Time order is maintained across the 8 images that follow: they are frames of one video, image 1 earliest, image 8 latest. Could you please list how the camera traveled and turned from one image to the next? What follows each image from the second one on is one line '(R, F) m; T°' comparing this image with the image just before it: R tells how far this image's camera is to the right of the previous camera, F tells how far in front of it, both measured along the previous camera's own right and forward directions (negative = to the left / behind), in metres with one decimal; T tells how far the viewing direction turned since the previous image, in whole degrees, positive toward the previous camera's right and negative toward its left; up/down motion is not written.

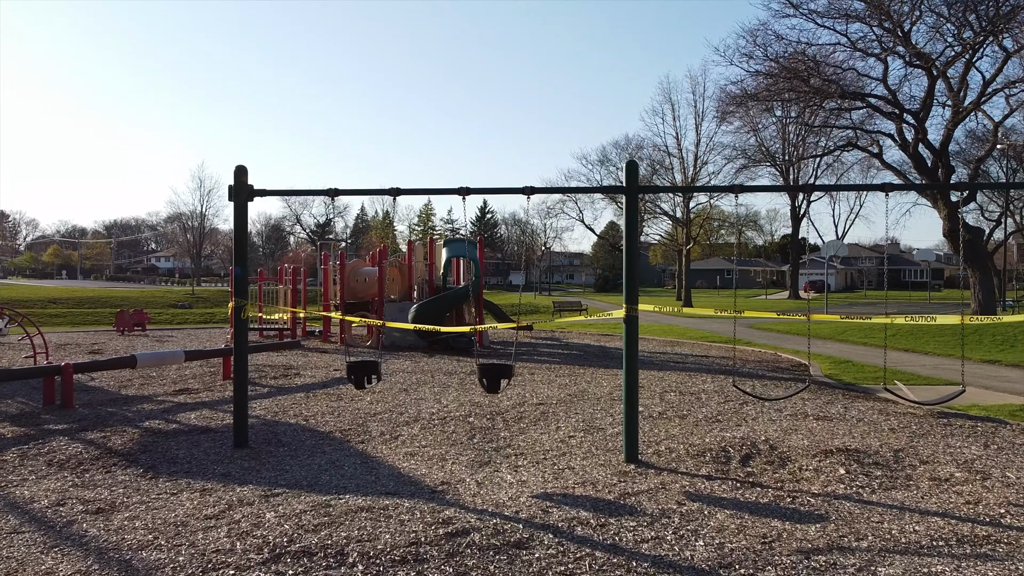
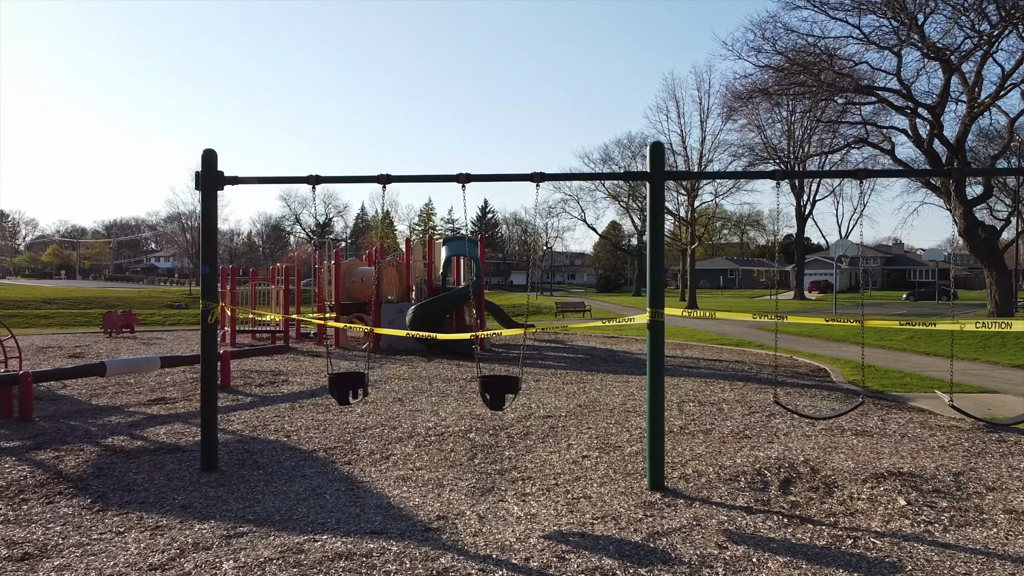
(0.0, +0.7) m; 0°
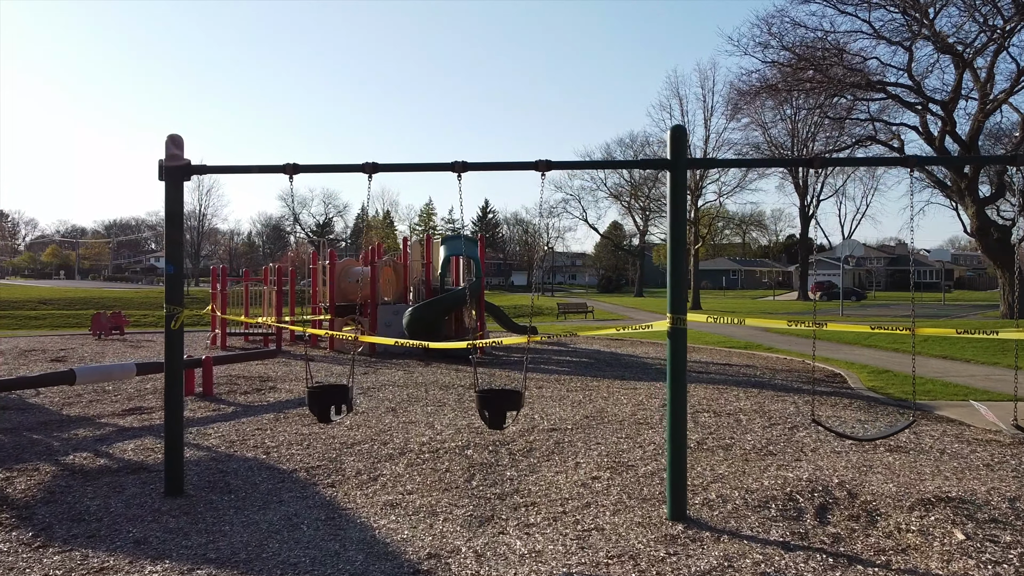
(0.0, +0.6) m; 0°
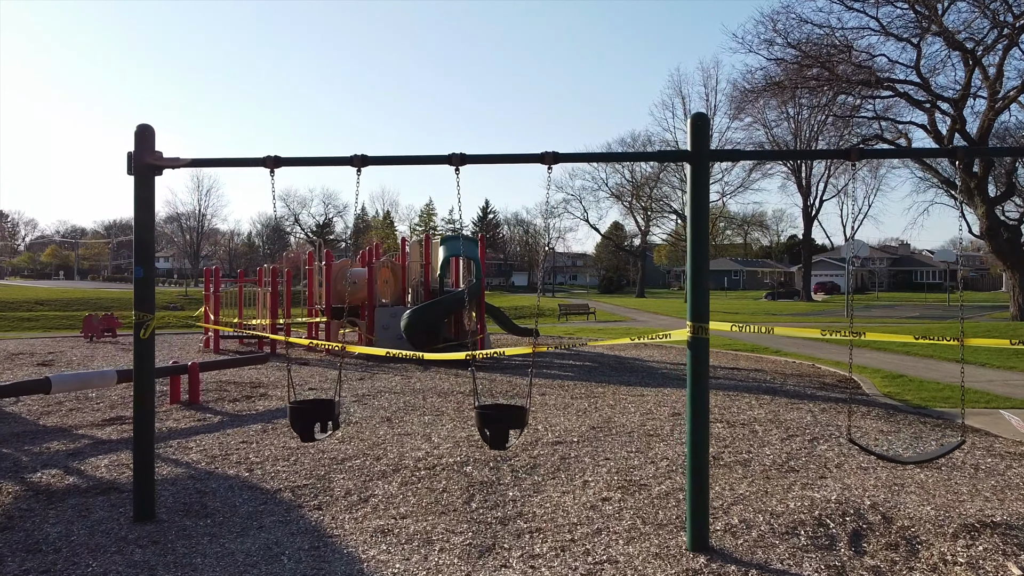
(0.0, +0.4) m; 0°
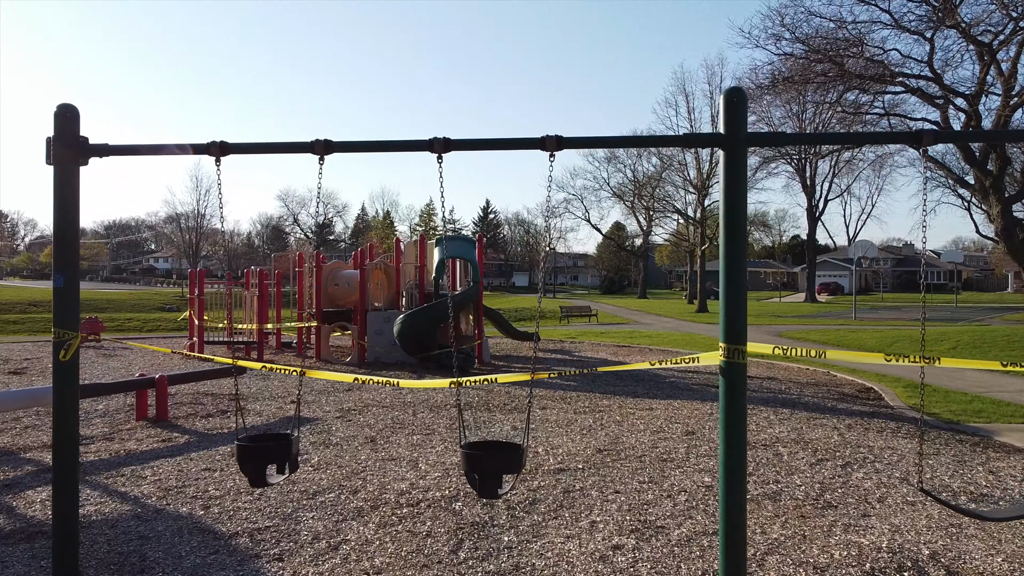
(0.0, +0.7) m; 0°
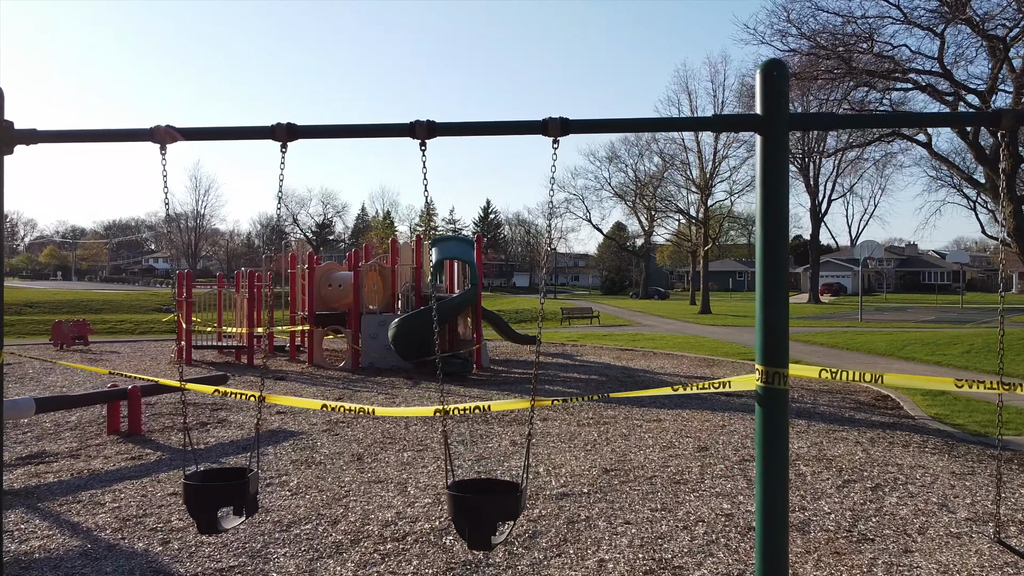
(0.0, +0.5) m; 0°
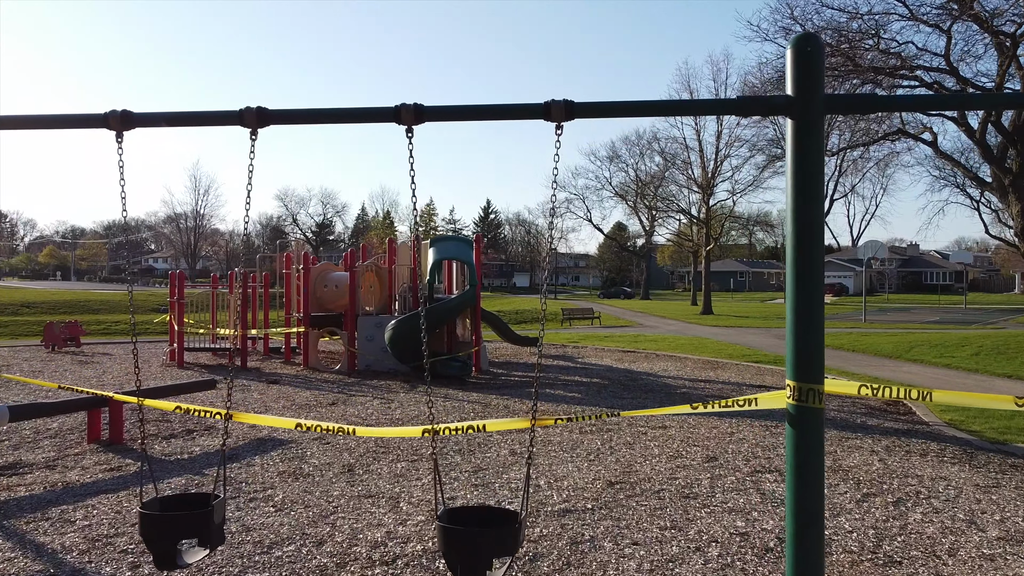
(0.0, +0.3) m; 0°
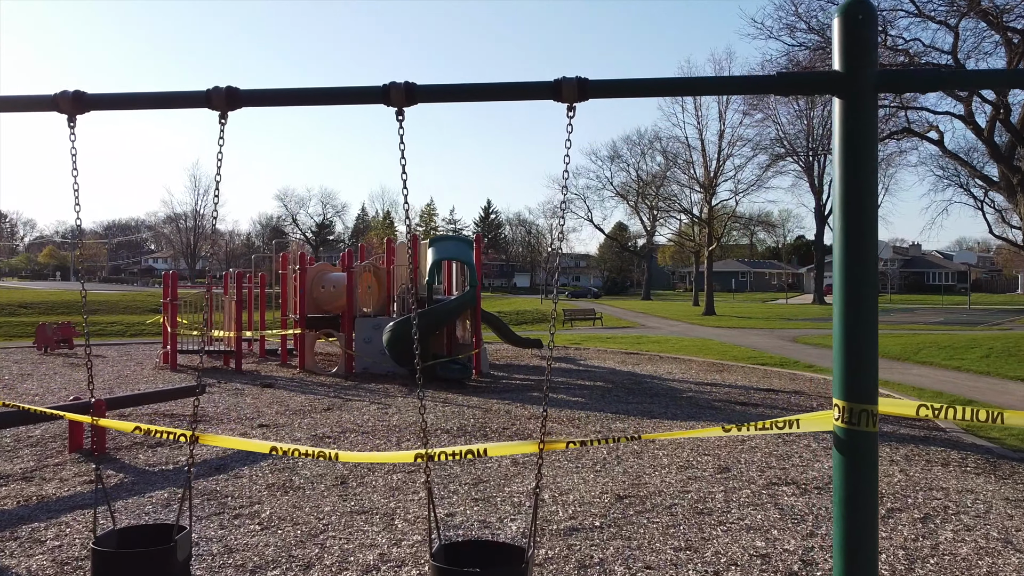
(0.0, +0.3) m; 0°
